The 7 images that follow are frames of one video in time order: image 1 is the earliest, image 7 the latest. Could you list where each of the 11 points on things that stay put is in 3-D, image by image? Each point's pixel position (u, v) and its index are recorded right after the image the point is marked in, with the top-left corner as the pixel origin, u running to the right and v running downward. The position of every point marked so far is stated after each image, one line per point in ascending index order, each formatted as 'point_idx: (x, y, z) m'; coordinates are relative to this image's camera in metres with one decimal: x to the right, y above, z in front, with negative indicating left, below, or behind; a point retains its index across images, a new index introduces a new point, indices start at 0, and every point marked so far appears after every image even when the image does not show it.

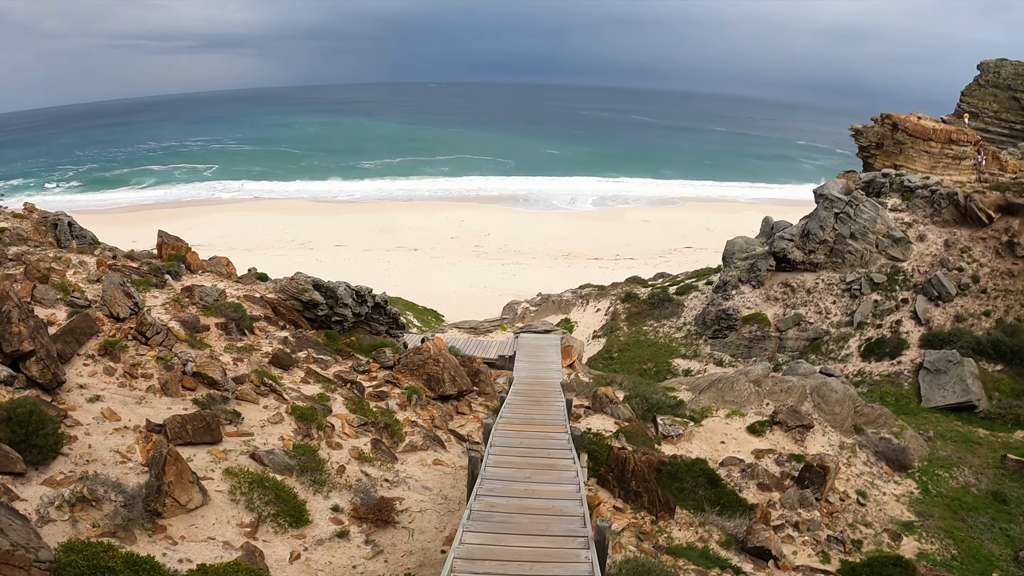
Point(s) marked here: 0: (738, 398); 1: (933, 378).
0: (+6.0, -2.9, +14.7) m
1: (+13.3, -2.7, +17.9) m
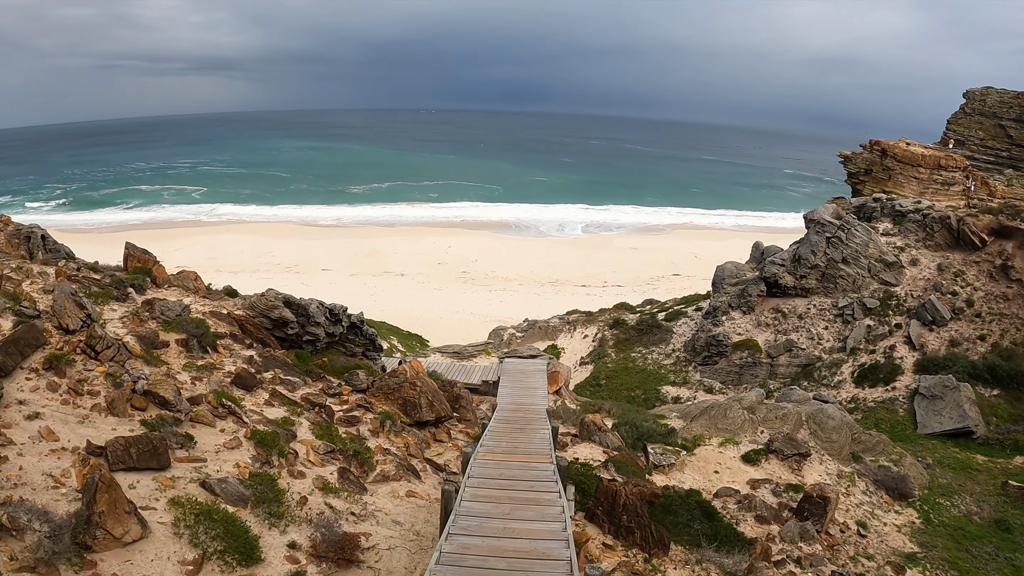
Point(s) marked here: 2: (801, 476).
0: (+5.6, -3.5, +14.2) m
1: (+12.8, -3.6, +17.5) m
2: (+6.5, -4.2, +12.7) m
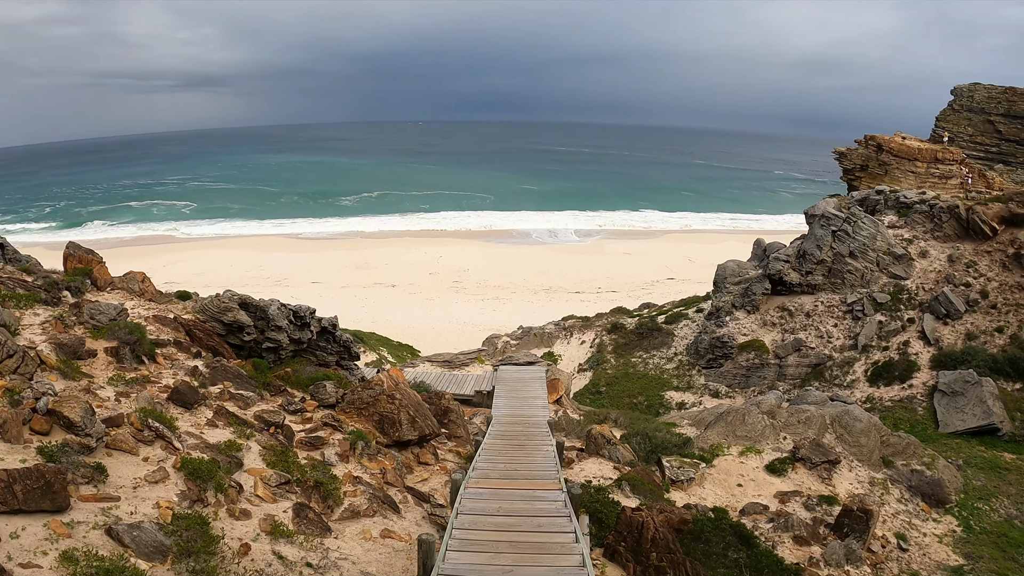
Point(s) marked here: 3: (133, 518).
0: (+5.5, -3.3, +12.9) m
1: (+12.7, -3.3, +16.3) m
2: (+6.5, -4.0, +11.4) m
3: (-3.3, -2.0, +4.9) m
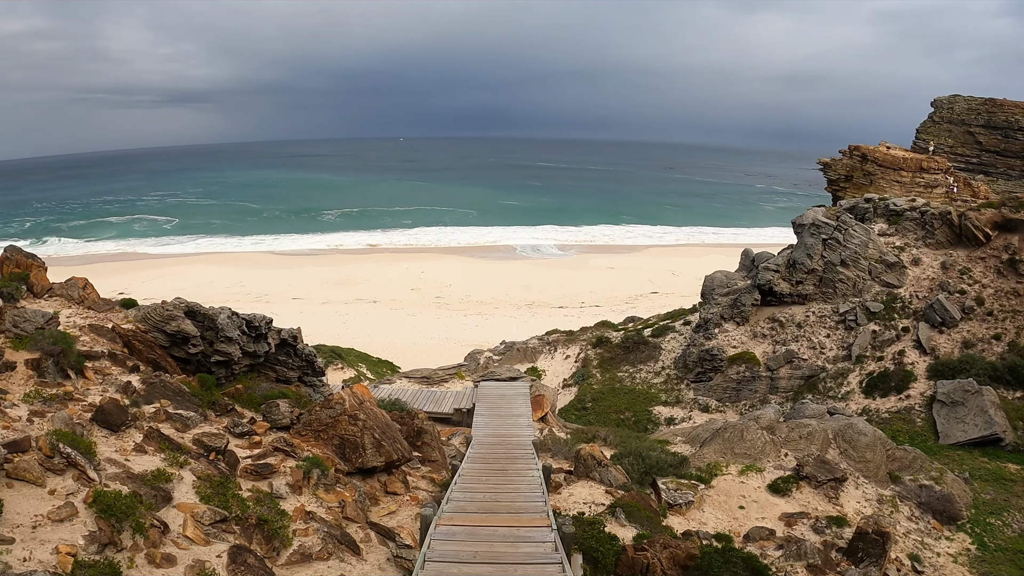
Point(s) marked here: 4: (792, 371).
0: (+5.1, -3.5, +12.1) m
1: (+12.3, -3.5, +15.7) m
2: (+6.2, -4.1, +10.6) m
3: (-3.4, -2.0, +3.9) m
4: (+10.0, -3.0, +20.0) m
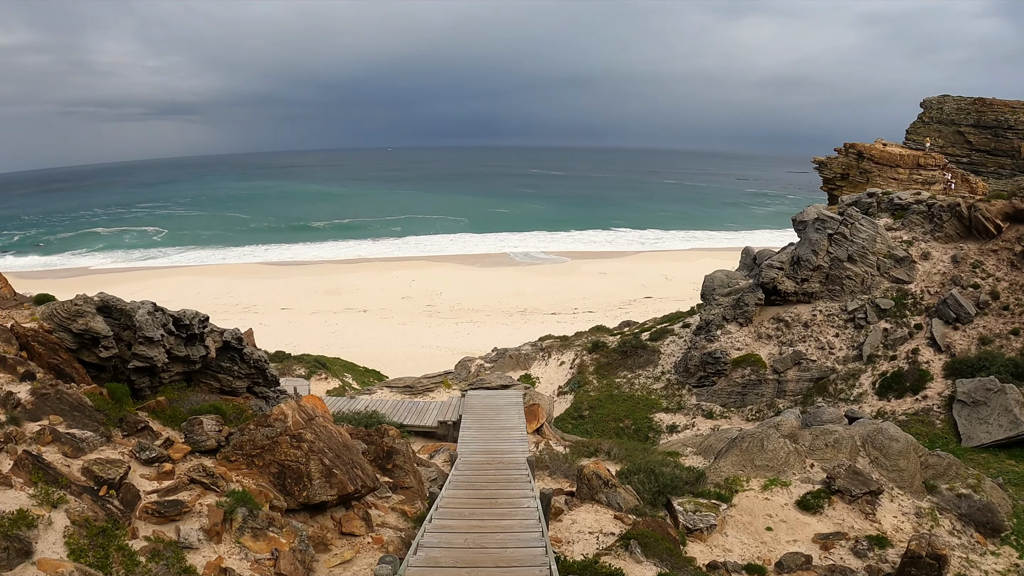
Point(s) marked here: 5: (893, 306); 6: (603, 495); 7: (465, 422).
0: (+5.0, -3.3, +10.8) m
1: (+12.1, -3.3, +14.5) m
2: (+6.1, -3.9, +9.3) m
3: (-3.5, -1.9, +2.5) m
4: (+9.7, -2.8, +18.7) m
5: (+13.1, -0.6, +19.2) m
6: (+1.3, -2.9, +8.0) m
7: (-0.9, -2.5, +10.4) m
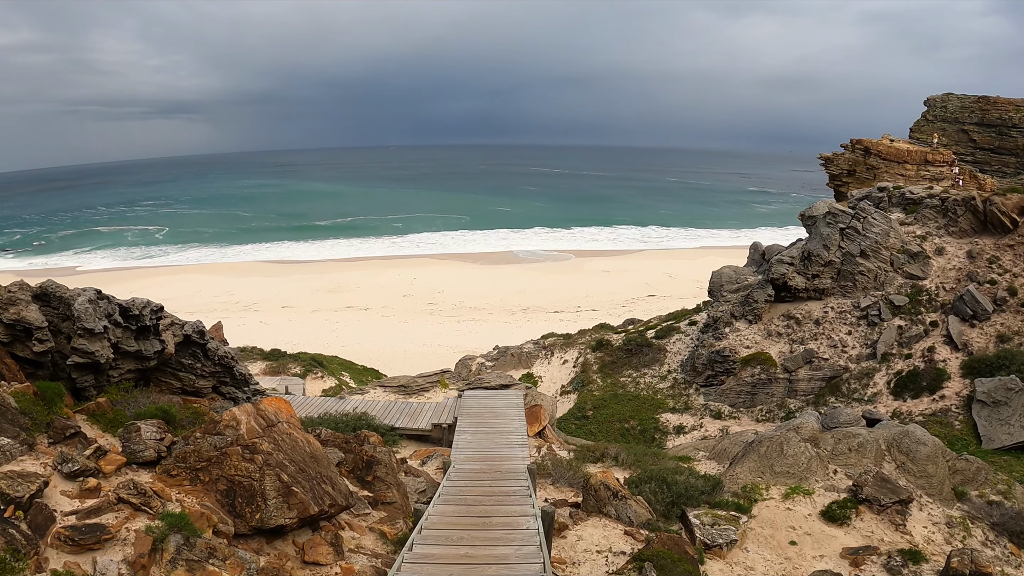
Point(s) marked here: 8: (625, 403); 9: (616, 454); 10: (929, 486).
0: (+5.0, -3.2, +10.0) m
1: (+12.1, -3.1, +13.7) m
2: (+6.0, -3.8, +8.5) m
3: (-3.5, -1.7, +1.7) m
4: (+9.7, -2.7, +17.9) m
5: (+13.2, -0.5, +18.4) m
6: (+1.3, -2.8, +7.2) m
7: (-0.9, -2.3, +9.6) m
8: (+4.1, -4.1, +19.8) m
9: (+1.9, -3.1, +10.4) m
10: (+7.4, -3.5, +9.8) m
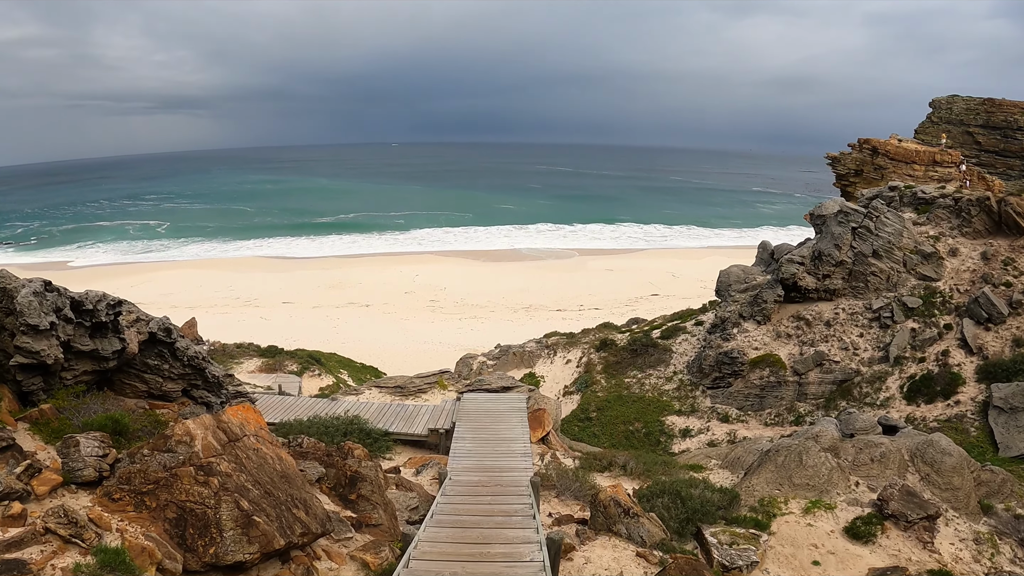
0: (+5.0, -3.2, +9.3) m
1: (+12.1, -3.2, +13.0) m
2: (+6.0, -3.8, +7.9) m
3: (-3.5, -1.7, +1.1) m
4: (+9.8, -2.7, +17.3) m
5: (+13.2, -0.5, +17.7) m
6: (+1.3, -2.8, +6.6) m
7: (-0.9, -2.3, +9.0) m
8: (+4.1, -4.0, +19.2) m
9: (+1.9, -3.0, +9.8) m
10: (+7.4, -3.5, +9.2) m
